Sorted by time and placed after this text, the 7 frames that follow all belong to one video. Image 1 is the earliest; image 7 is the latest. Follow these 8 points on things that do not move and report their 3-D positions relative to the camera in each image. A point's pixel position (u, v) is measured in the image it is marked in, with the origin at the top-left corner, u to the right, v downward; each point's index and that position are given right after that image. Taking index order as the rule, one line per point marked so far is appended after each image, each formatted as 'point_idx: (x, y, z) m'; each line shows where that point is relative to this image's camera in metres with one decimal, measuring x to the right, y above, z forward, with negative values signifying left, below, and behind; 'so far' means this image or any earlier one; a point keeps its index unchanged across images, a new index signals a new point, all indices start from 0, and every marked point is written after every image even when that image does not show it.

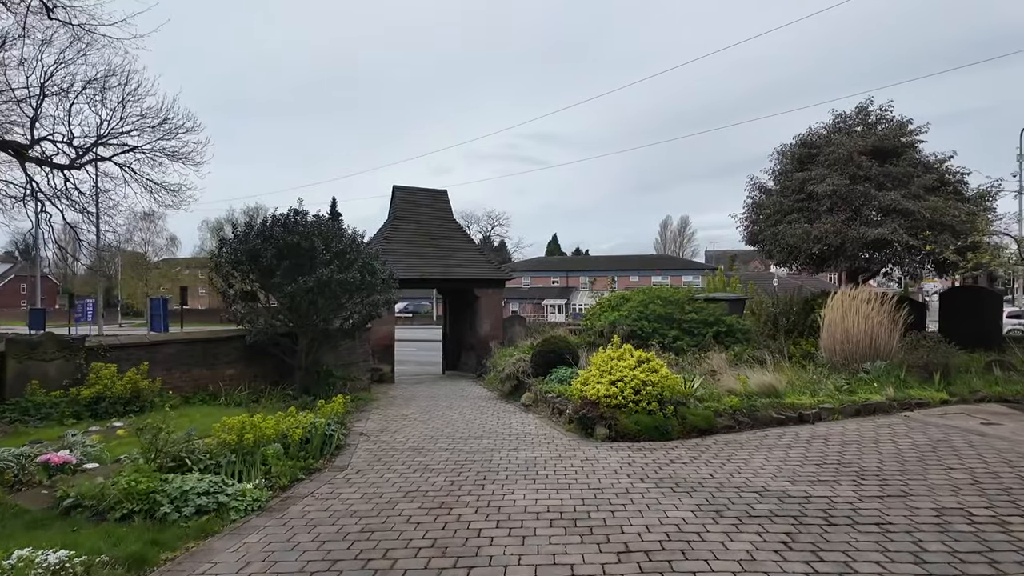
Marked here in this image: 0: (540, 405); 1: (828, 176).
0: (+0.4, -1.9, +9.5) m
1: (+5.8, +2.0, +10.9) m
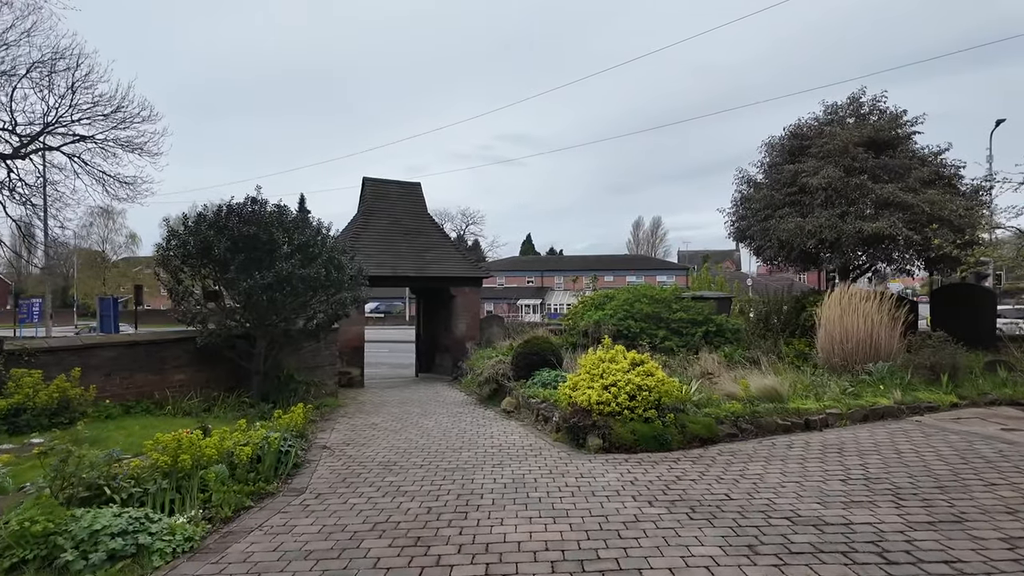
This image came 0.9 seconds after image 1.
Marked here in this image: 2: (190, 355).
0: (+0.2, -1.8, +8.7) m
1: (+5.4, +2.1, +10.4) m
2: (-4.8, -1.0, +8.9) m
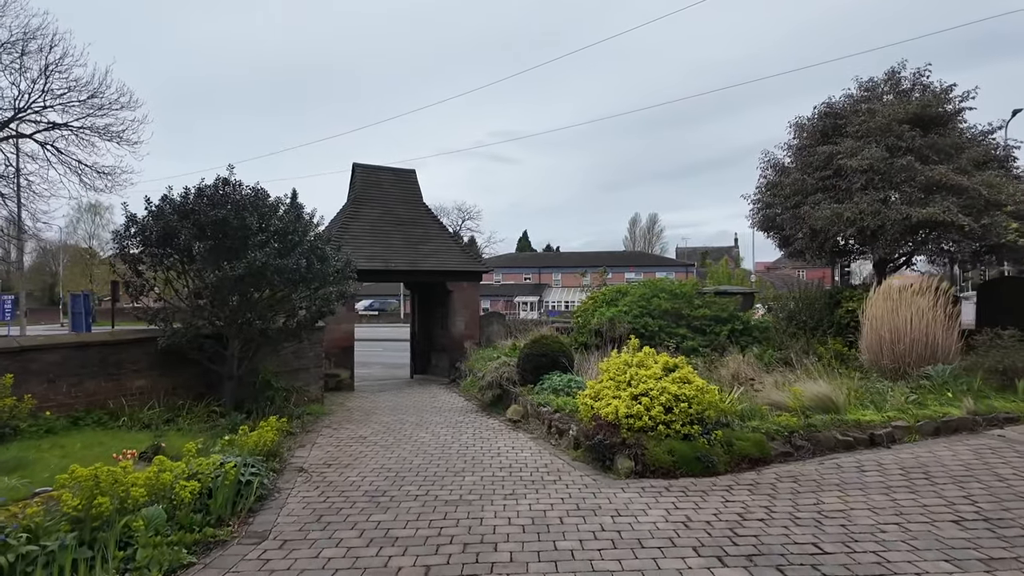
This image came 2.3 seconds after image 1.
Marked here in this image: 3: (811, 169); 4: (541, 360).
0: (+0.3, -1.7, +7.7) m
1: (+5.5, +2.2, +9.4) m
2: (-4.7, -0.9, +7.8) m
3: (+5.2, +2.1, +10.3) m
4: (+0.4, -1.1, +8.8) m
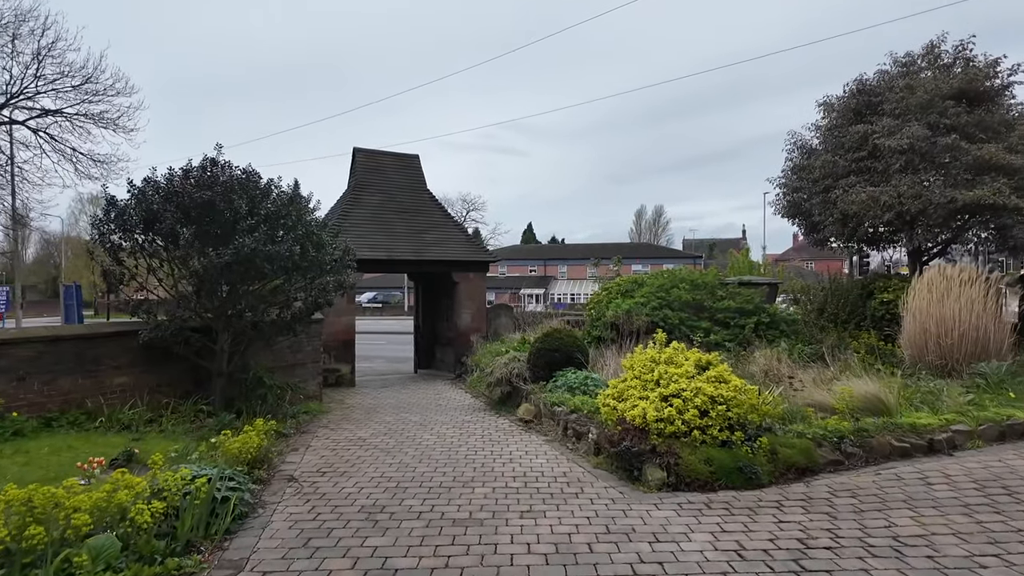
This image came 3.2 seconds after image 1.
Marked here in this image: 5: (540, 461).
0: (+0.4, -1.6, +7.1) m
1: (+5.7, +2.3, +8.7) m
2: (-4.5, -0.8, +7.2) m
3: (+5.3, +2.2, +9.6) m
4: (+0.6, -0.9, +8.2) m
5: (+0.2, -1.6, +5.6) m
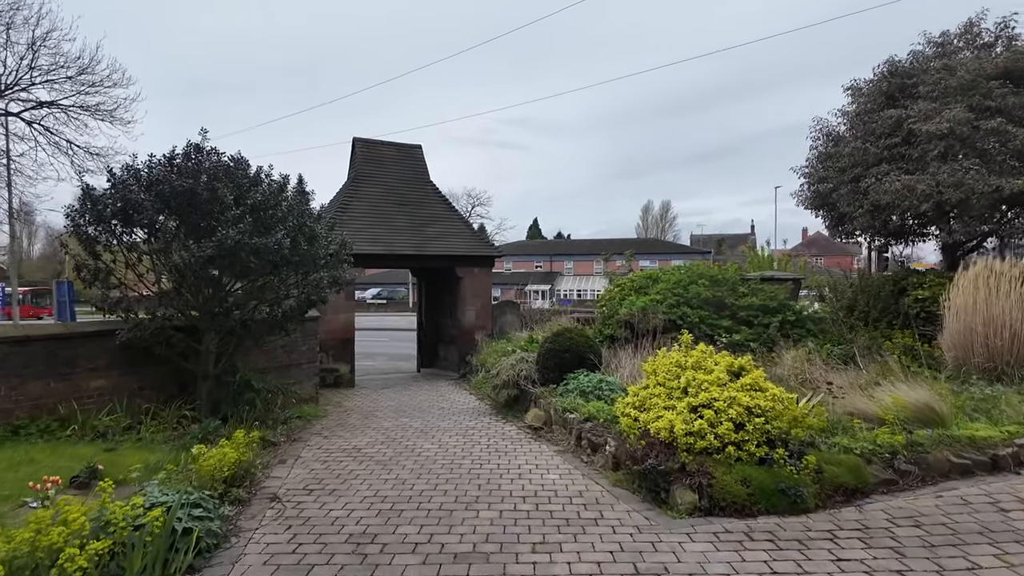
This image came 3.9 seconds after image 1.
0: (+0.5, -1.6, +6.5) m
1: (+5.8, +2.4, +8.0) m
2: (-4.5, -0.8, +6.7) m
3: (+5.4, +2.3, +8.9) m
4: (+0.7, -0.9, +7.6) m
5: (+0.3, -1.6, +5.0) m
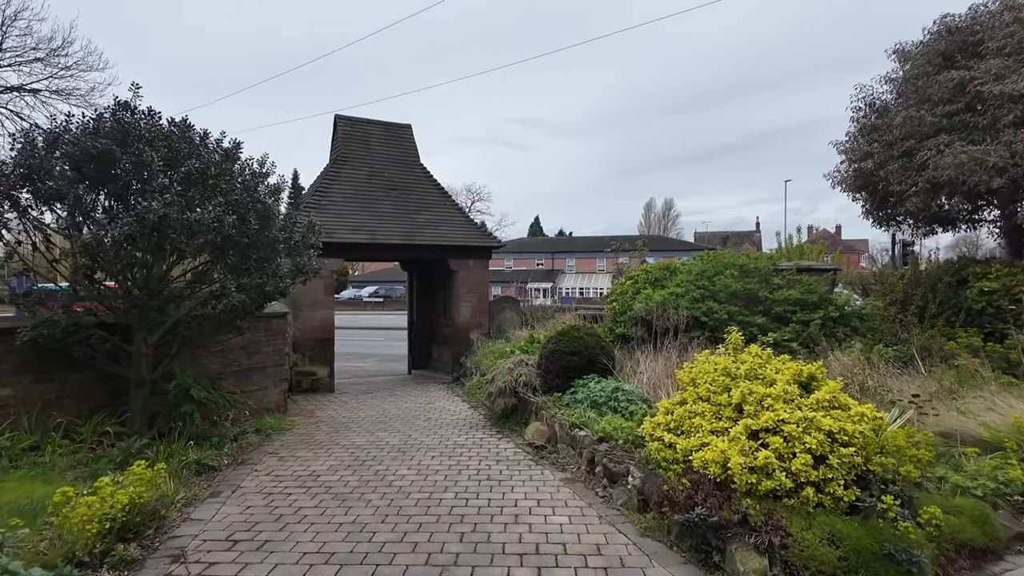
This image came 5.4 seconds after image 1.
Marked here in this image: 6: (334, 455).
0: (+0.5, -1.5, +5.3) m
1: (+5.8, +2.5, +6.8) m
2: (-4.5, -0.6, +5.4) m
3: (+5.4, +2.4, +7.7) m
4: (+0.6, -0.8, +6.4) m
5: (+0.3, -1.5, +3.8) m
6: (-1.7, -1.6, +5.6) m
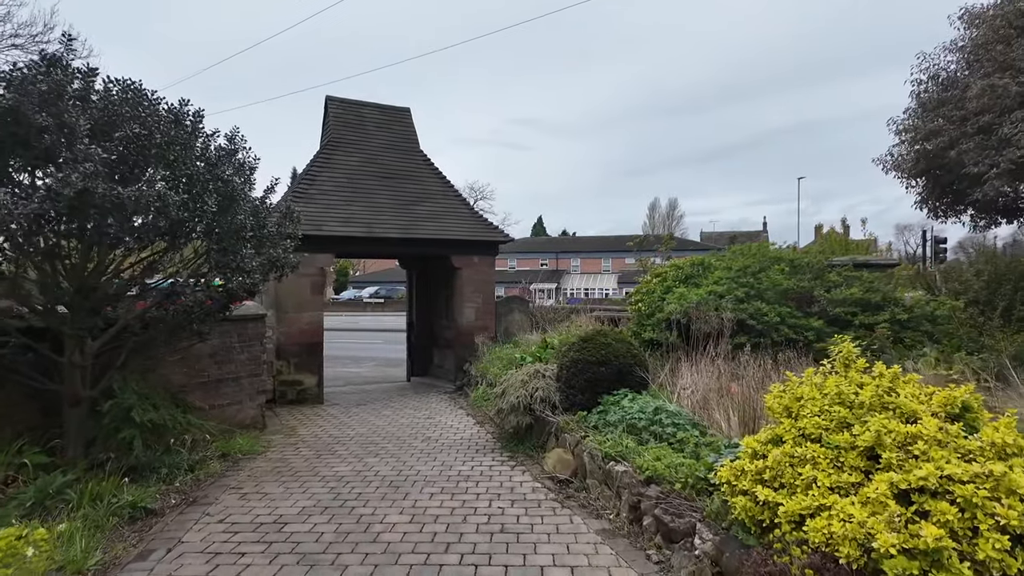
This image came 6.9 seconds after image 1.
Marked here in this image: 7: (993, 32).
0: (+0.6, -1.4, +4.2) m
1: (+5.9, +2.5, +5.7) m
2: (-4.4, -0.6, +4.4) m
3: (+5.5, +2.4, +6.6) m
4: (+0.8, -0.7, +5.3) m
5: (+0.4, -1.4, +2.7) m
6: (-1.6, -1.5, +4.6) m
7: (+5.6, +3.0, +7.0) m
